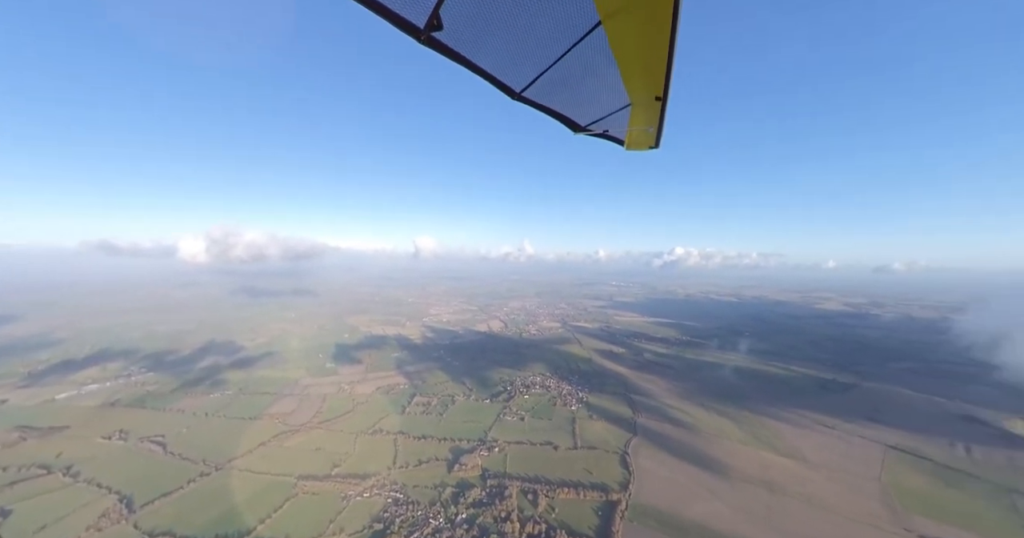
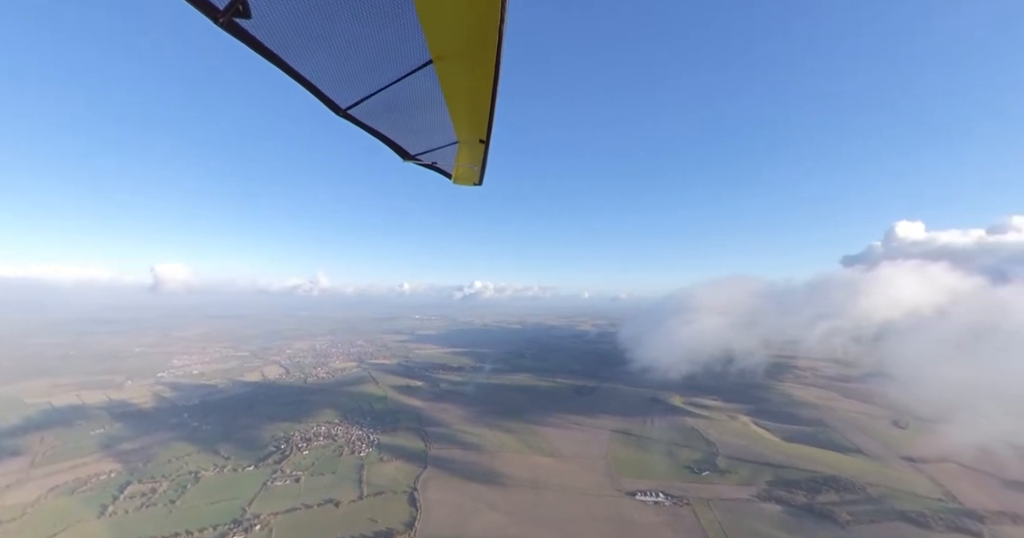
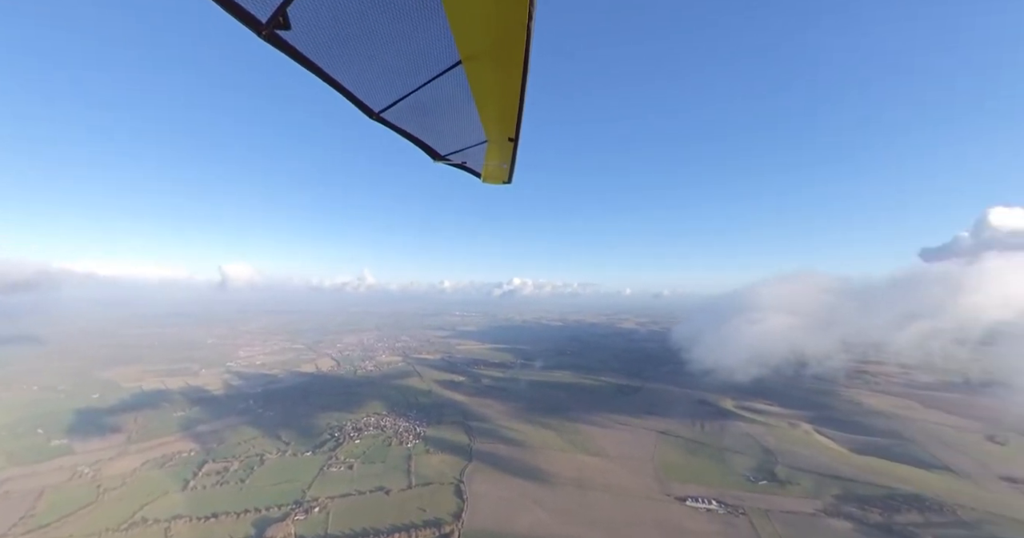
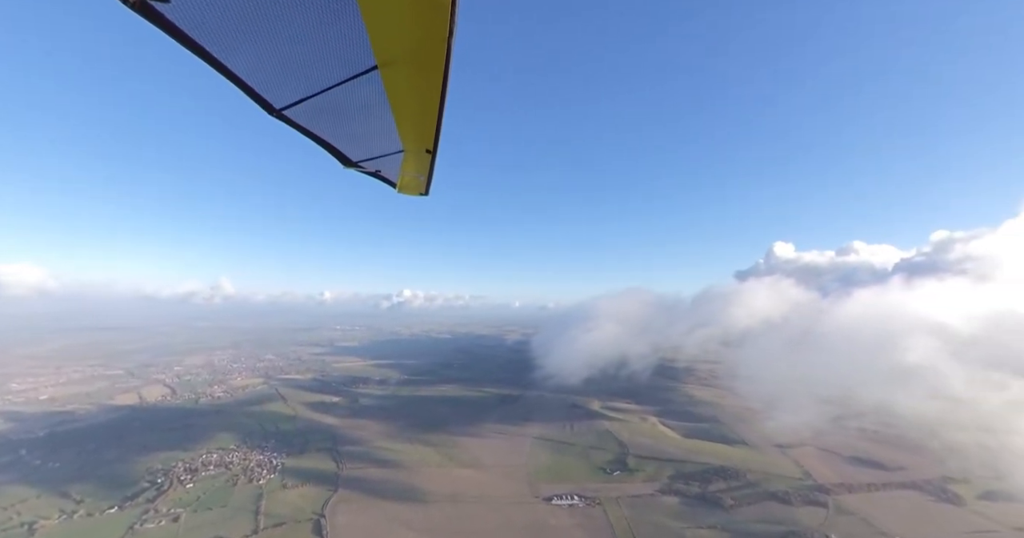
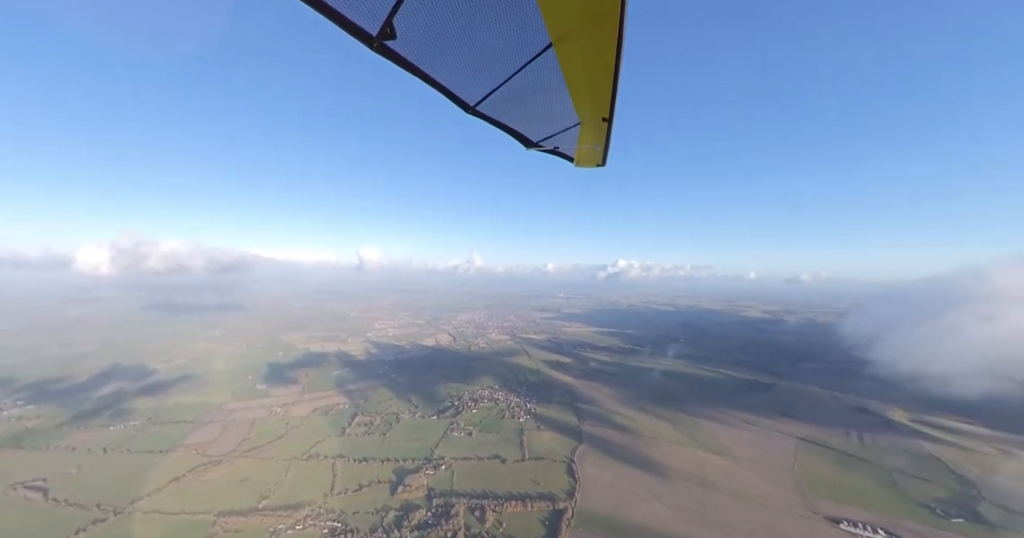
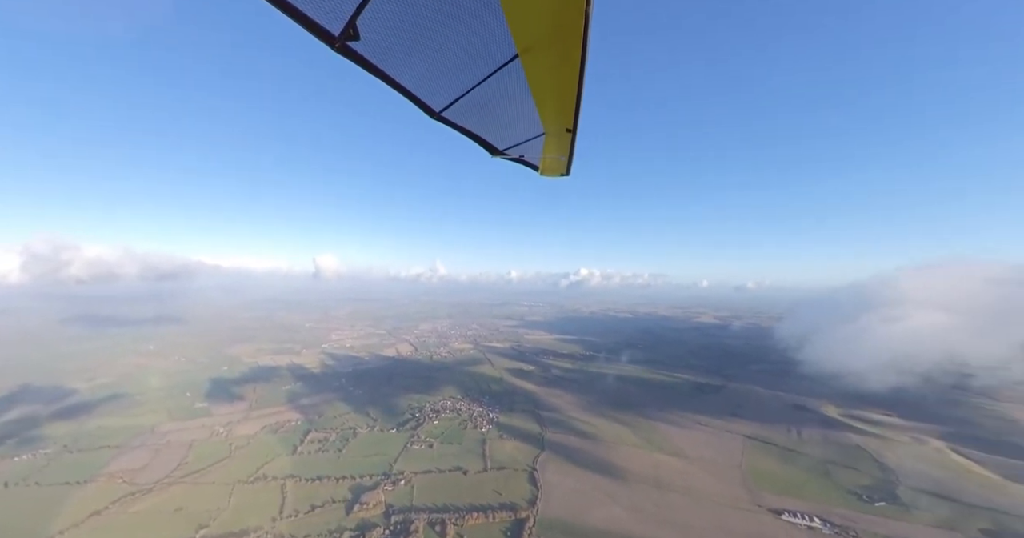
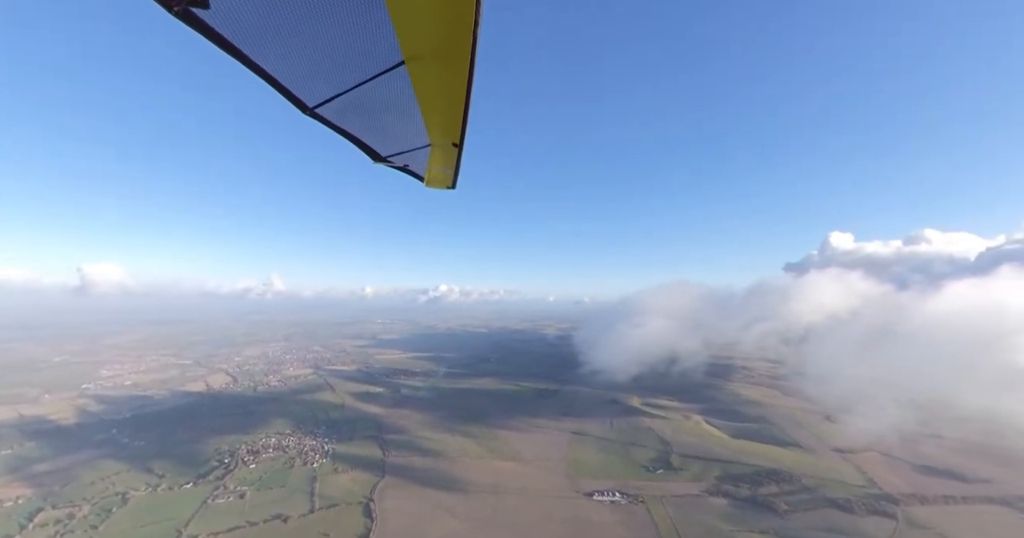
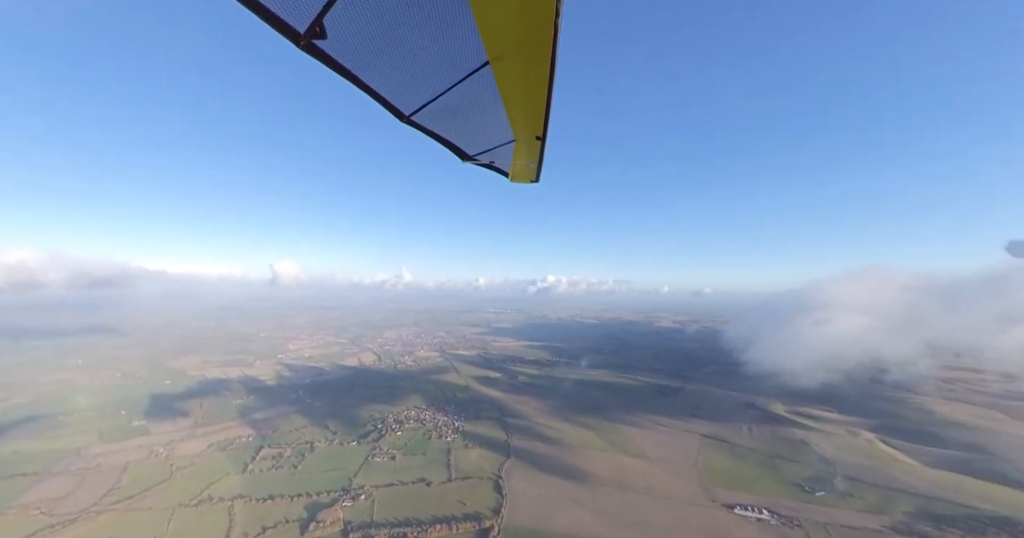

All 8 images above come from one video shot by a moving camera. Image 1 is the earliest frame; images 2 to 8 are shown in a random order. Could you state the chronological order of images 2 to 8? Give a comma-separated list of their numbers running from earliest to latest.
5, 6, 8, 3, 2, 7, 4
